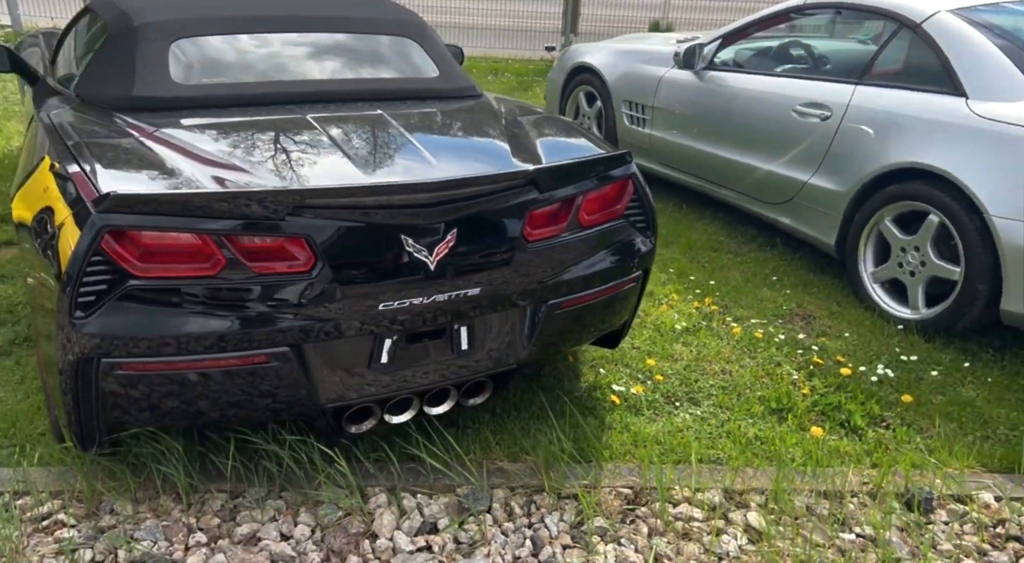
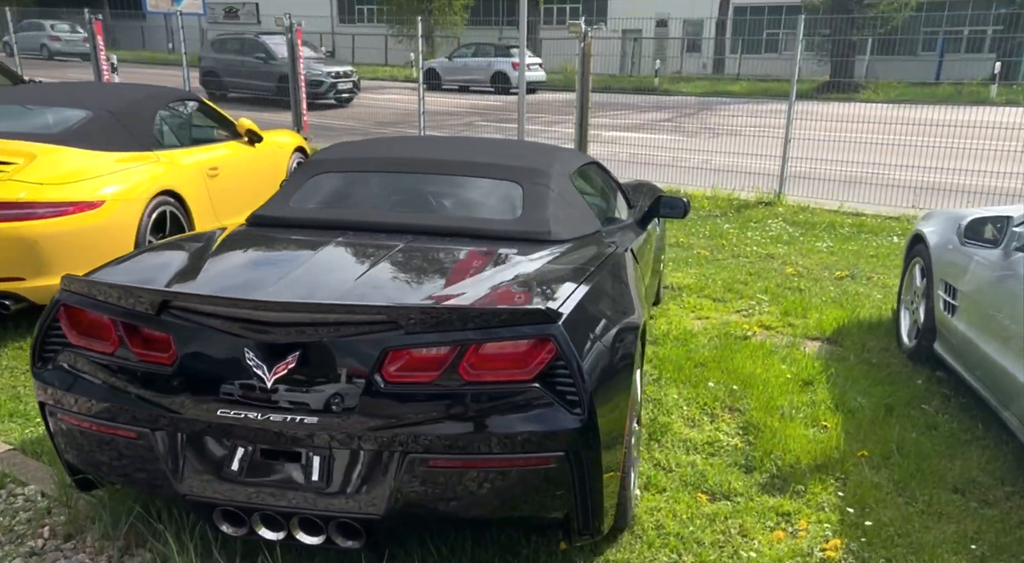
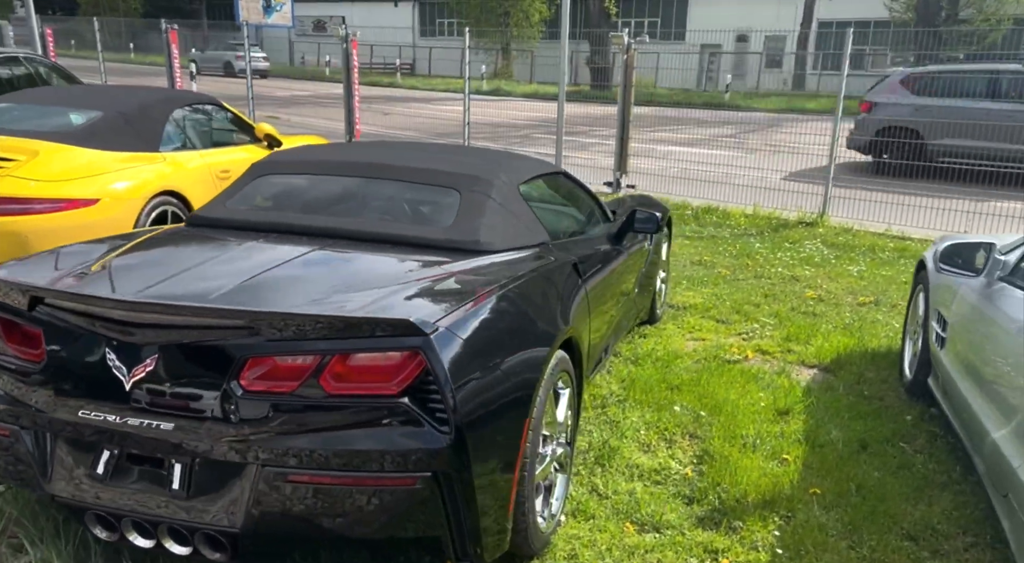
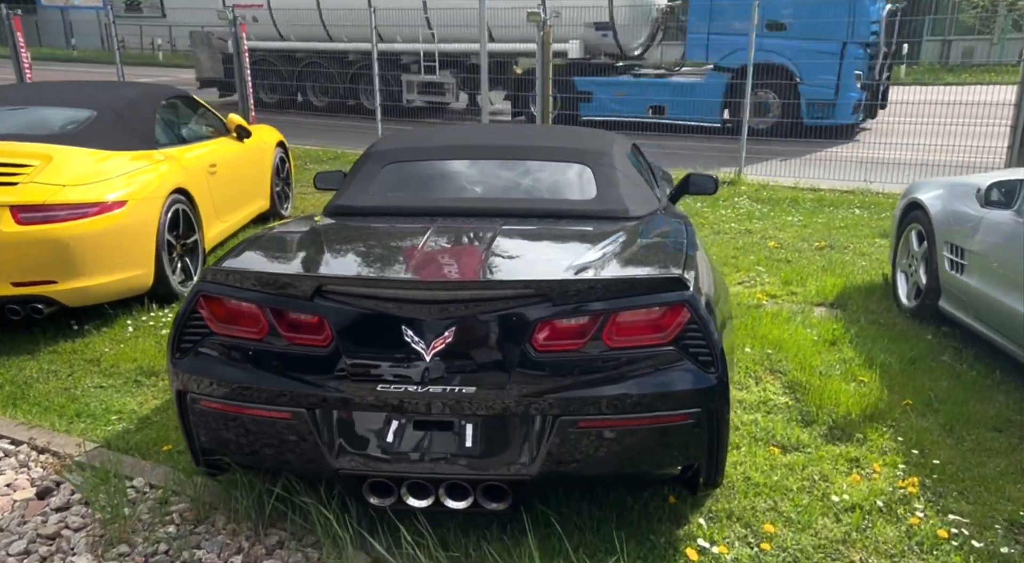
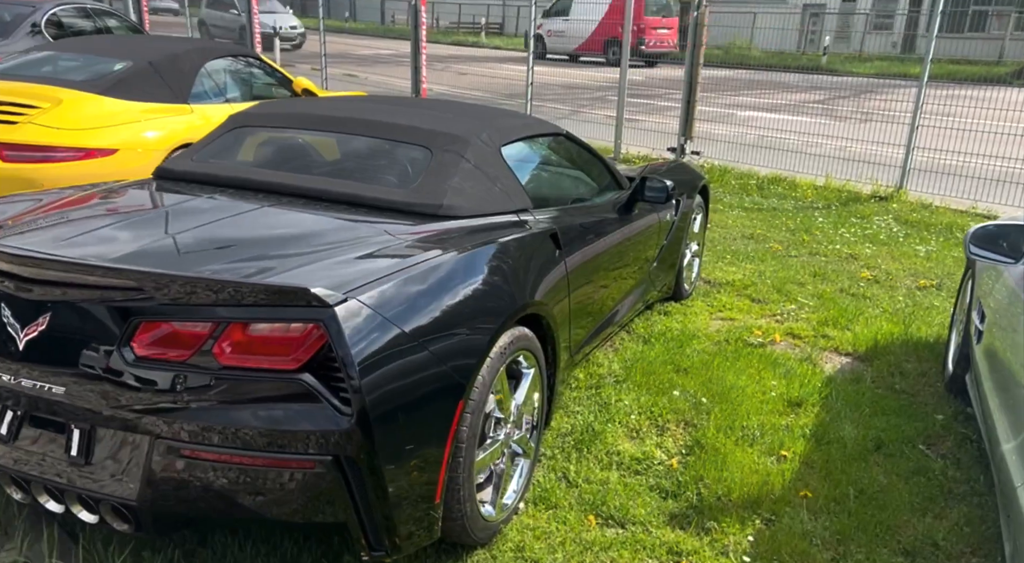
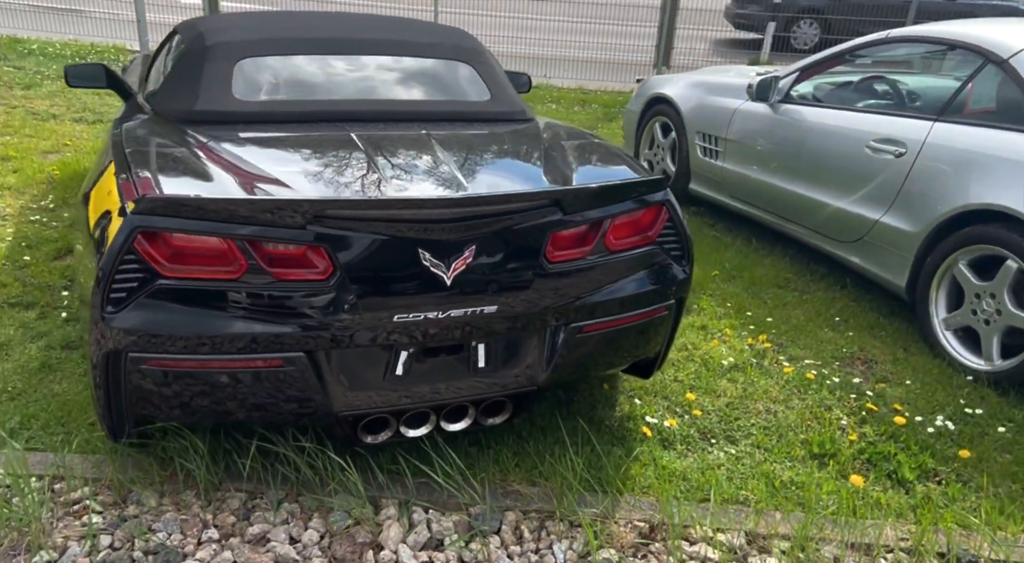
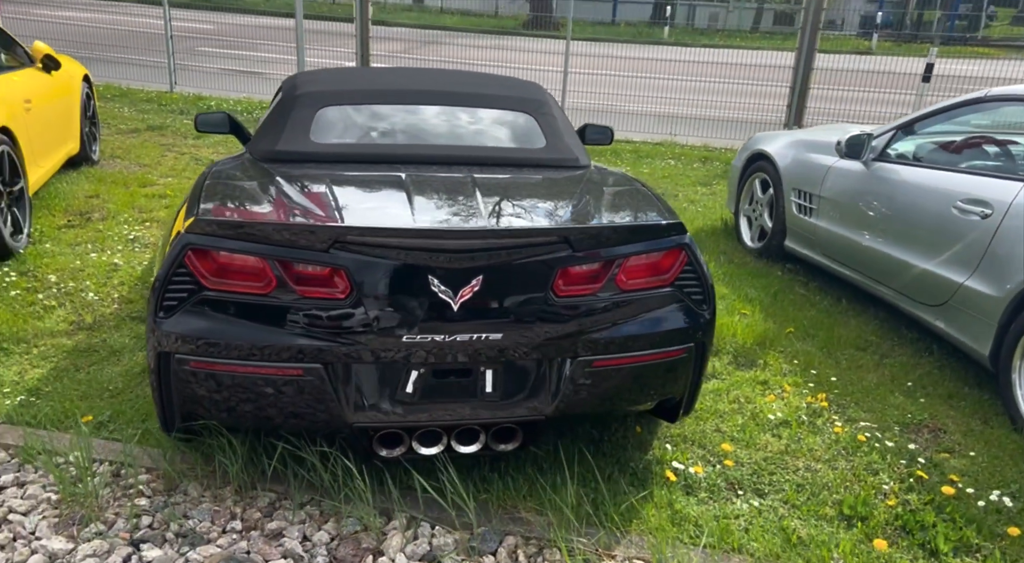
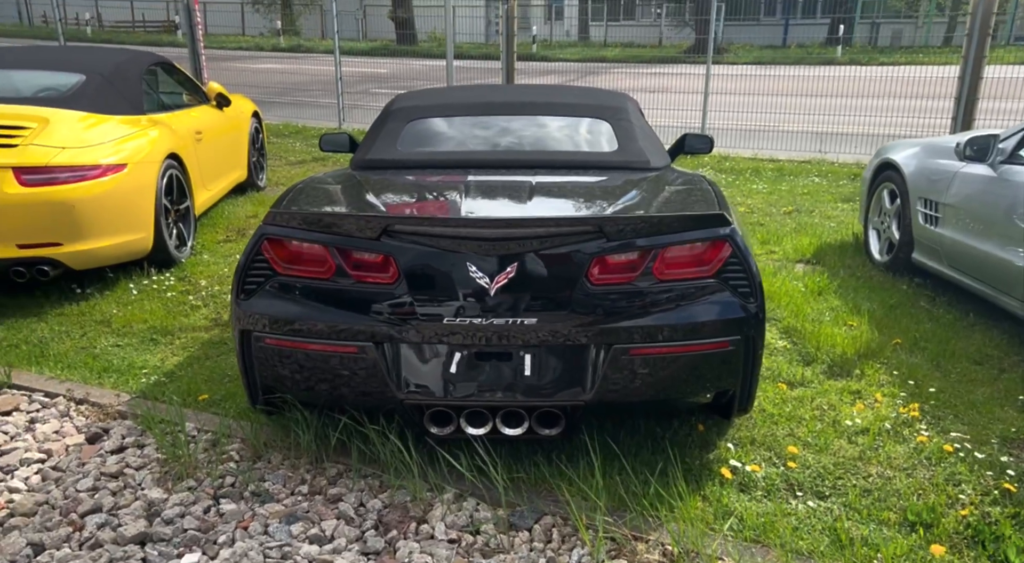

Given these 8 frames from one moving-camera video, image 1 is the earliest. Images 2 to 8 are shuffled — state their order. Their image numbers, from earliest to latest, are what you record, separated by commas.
6, 7, 8, 4, 2, 3, 5
